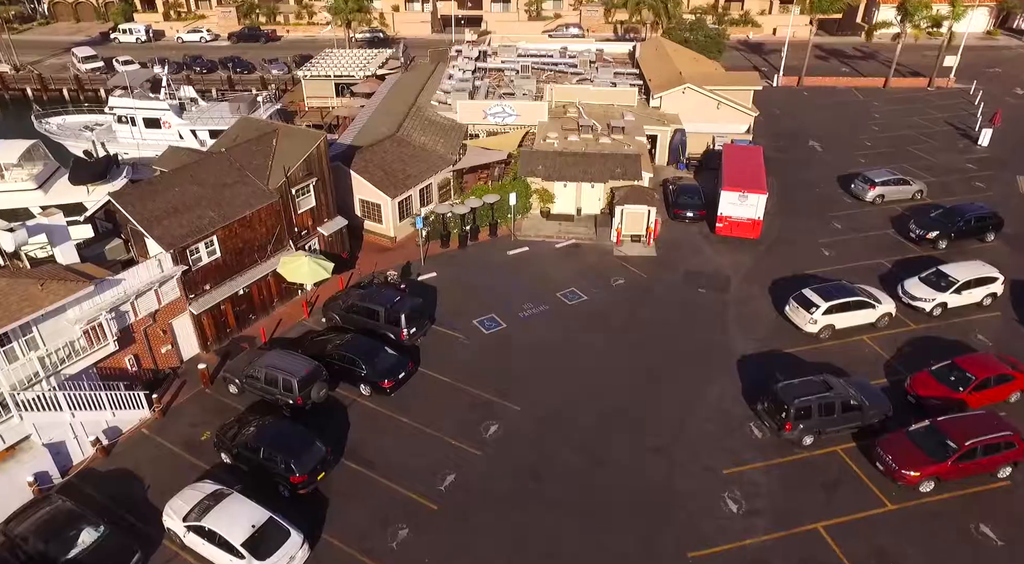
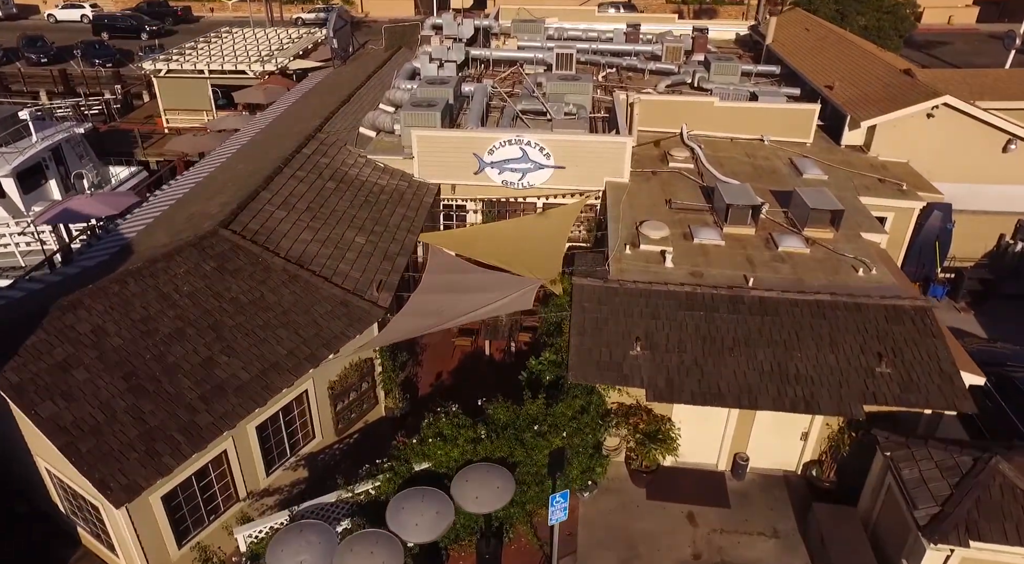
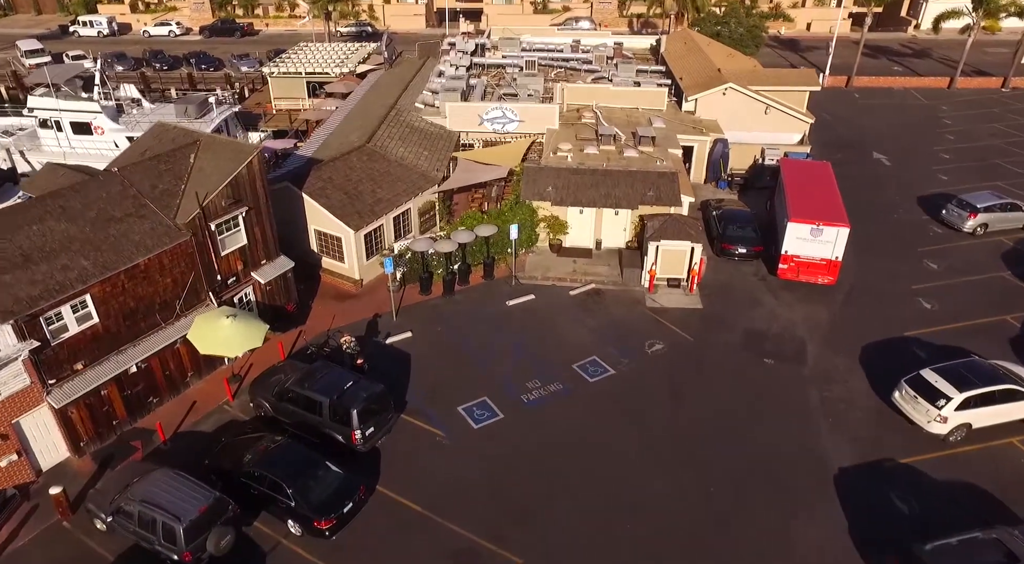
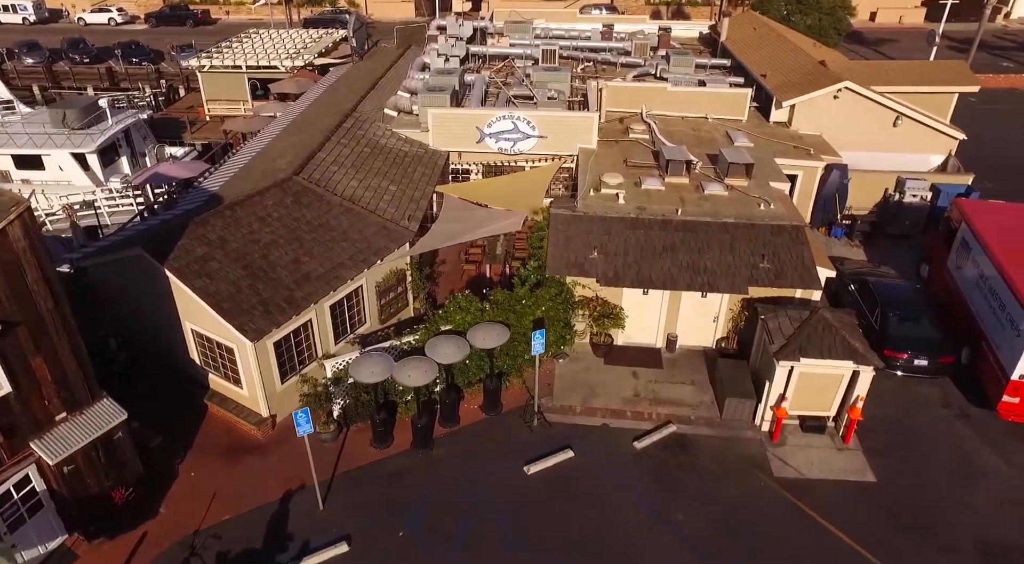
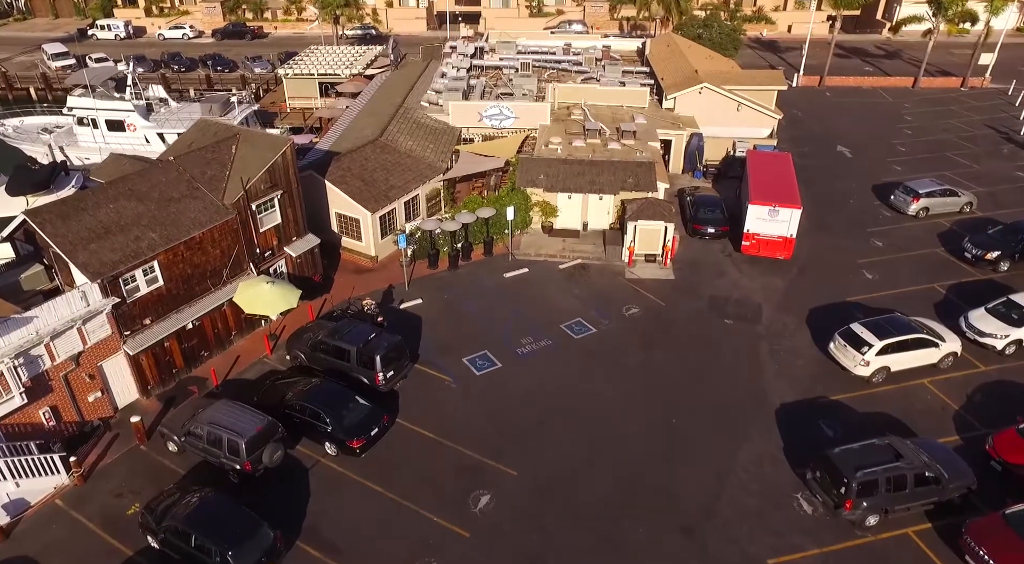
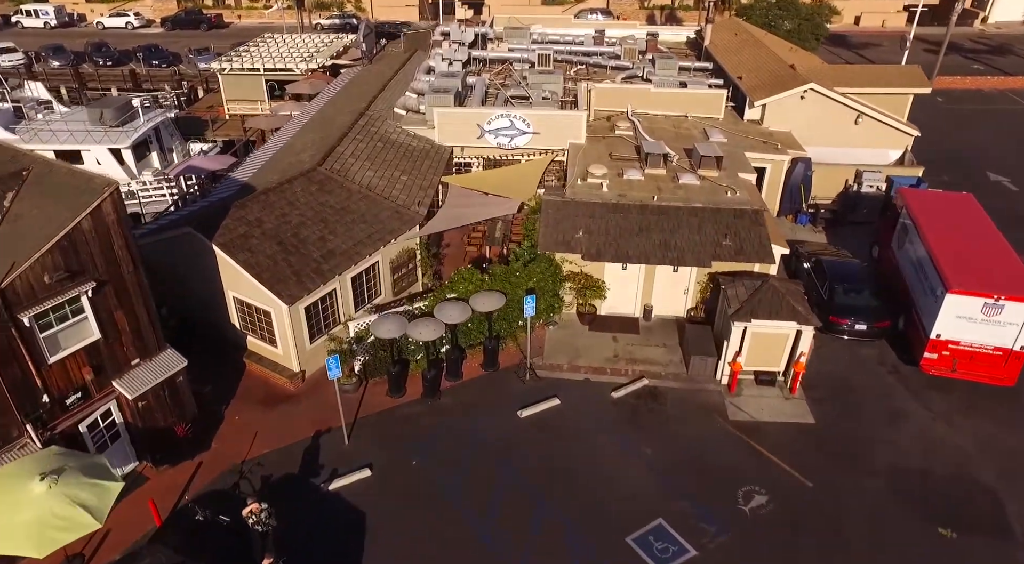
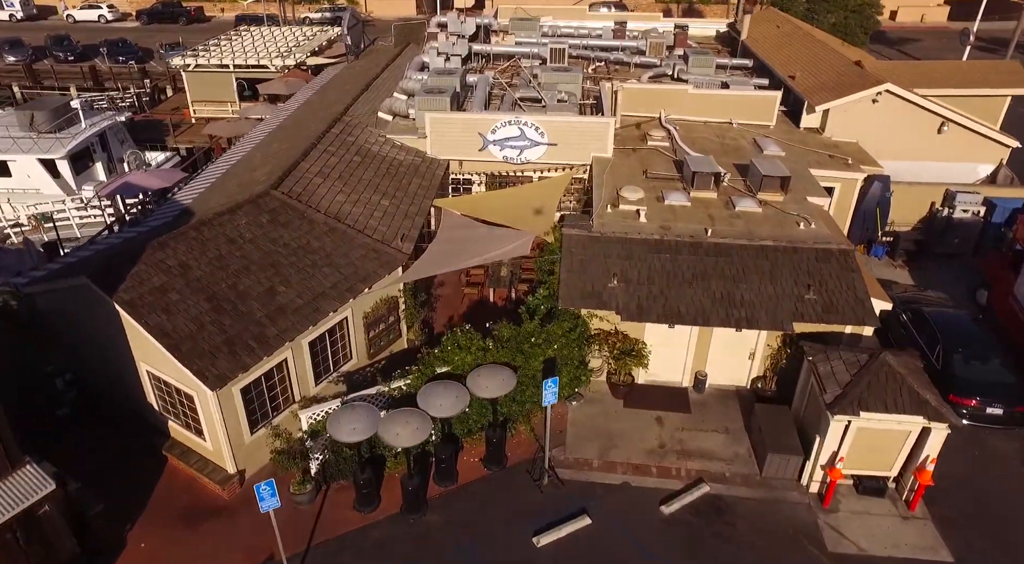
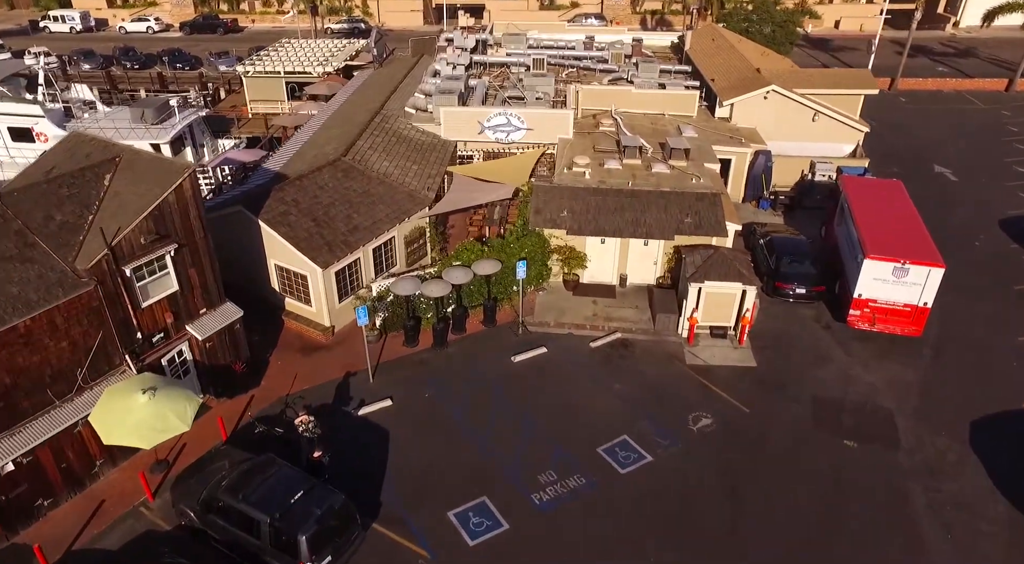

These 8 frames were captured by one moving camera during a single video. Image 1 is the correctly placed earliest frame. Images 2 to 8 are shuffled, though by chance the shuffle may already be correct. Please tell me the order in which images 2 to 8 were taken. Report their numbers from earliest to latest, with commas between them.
5, 3, 8, 6, 4, 7, 2
